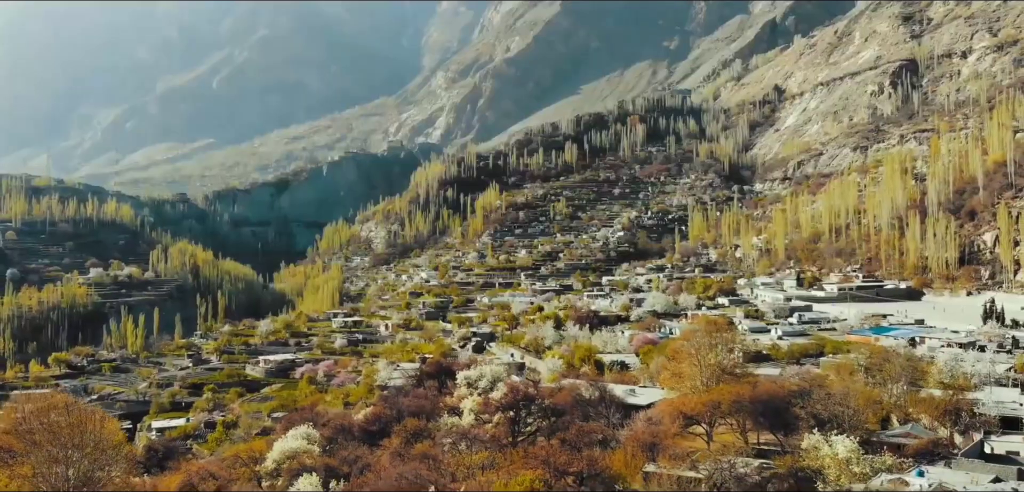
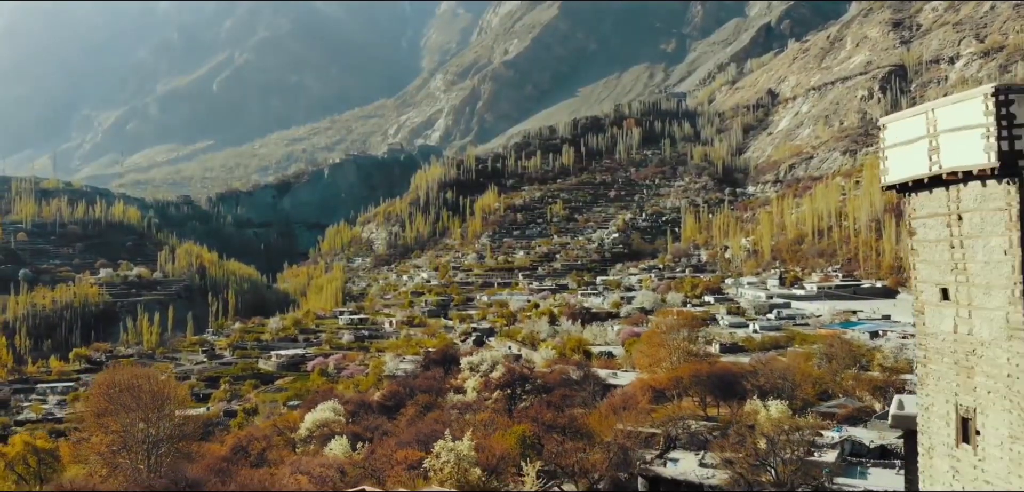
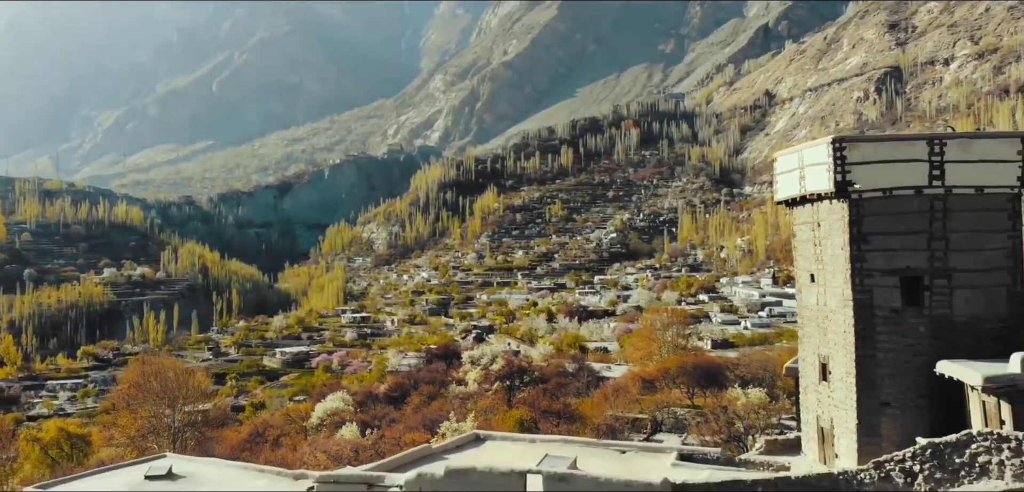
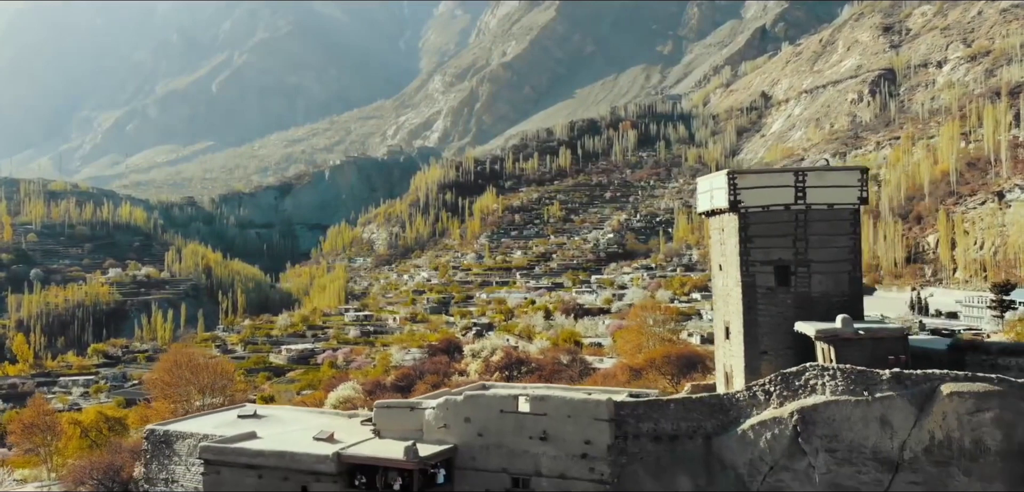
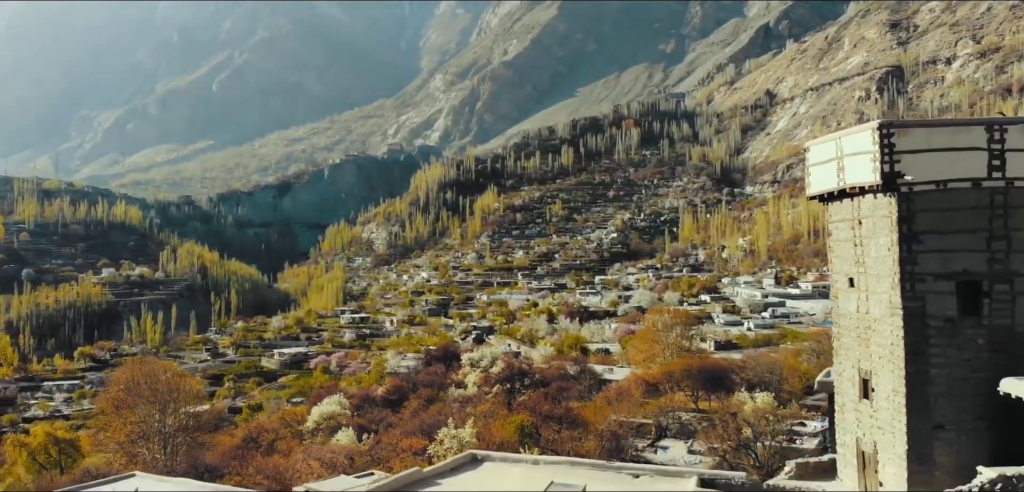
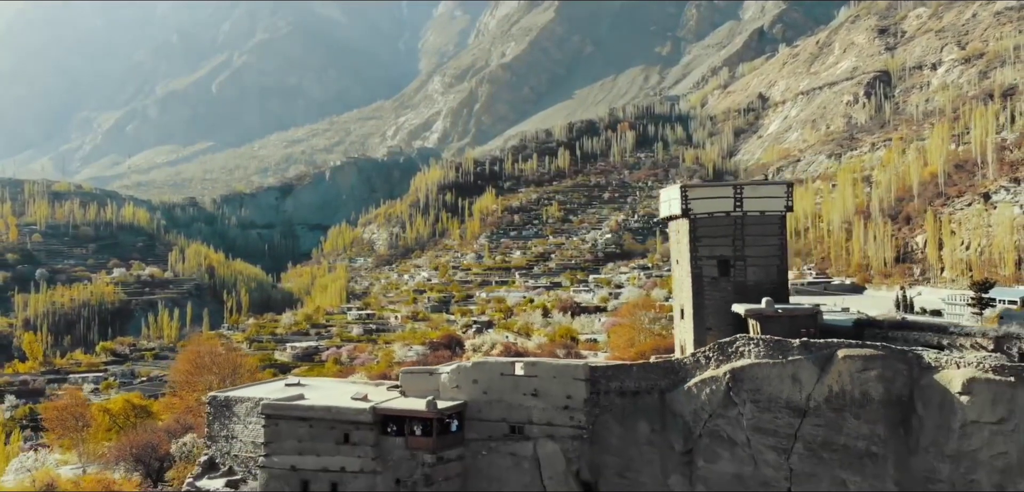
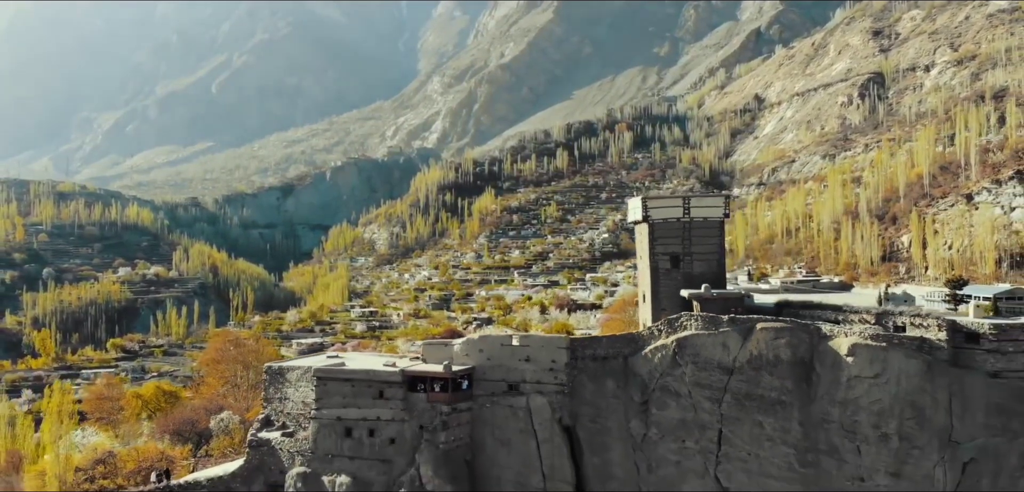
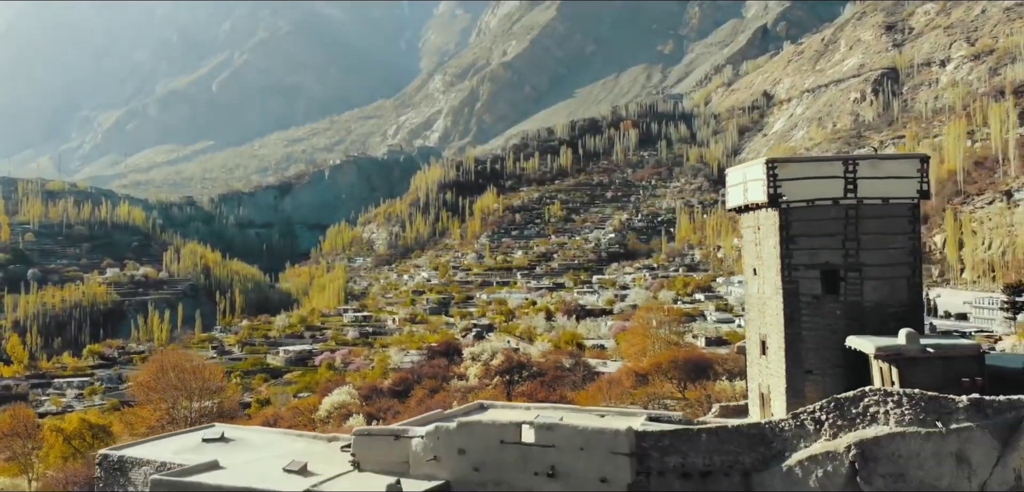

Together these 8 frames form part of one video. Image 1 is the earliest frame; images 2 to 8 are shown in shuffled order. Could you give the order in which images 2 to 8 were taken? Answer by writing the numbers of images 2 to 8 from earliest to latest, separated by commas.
2, 5, 3, 8, 4, 6, 7
